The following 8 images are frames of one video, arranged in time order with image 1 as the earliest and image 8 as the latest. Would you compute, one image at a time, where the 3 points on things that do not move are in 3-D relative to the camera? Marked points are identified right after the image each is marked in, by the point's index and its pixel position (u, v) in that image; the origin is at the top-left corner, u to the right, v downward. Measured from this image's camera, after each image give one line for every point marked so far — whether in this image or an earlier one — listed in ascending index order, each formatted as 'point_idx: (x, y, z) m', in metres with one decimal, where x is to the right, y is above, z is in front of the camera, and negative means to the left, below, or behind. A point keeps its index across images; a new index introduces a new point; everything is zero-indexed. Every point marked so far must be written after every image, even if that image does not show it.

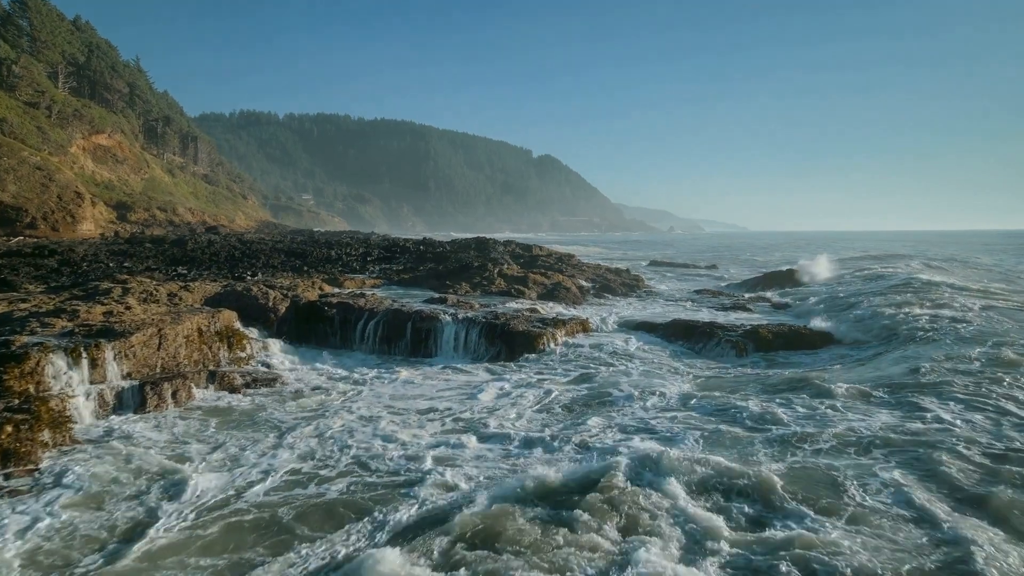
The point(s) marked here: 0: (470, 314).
0: (-1.2, -0.8, +15.1) m
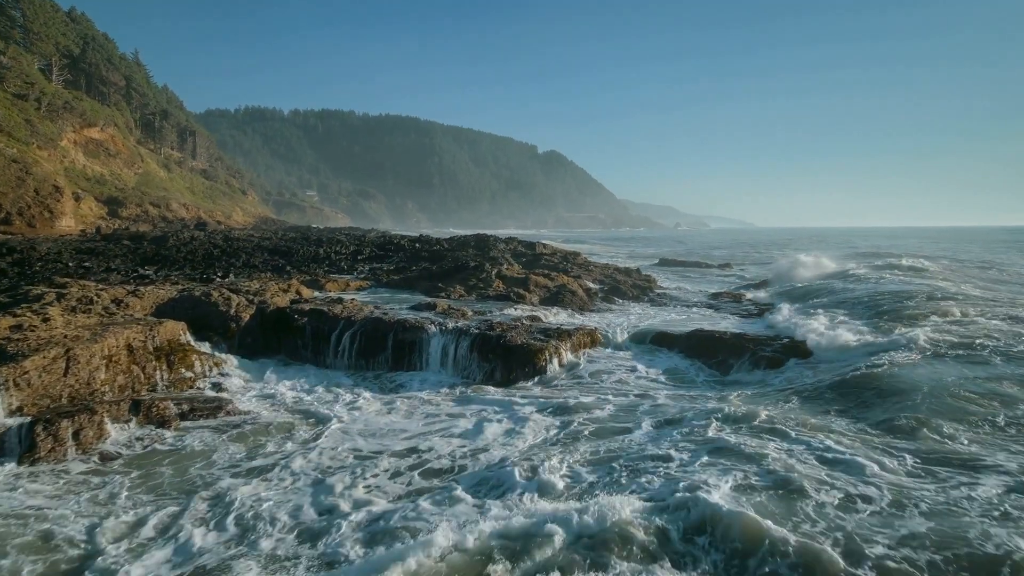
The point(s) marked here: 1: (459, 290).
0: (-1.3, -0.9, +13.2) m
1: (-1.8, -0.1, +17.6) m
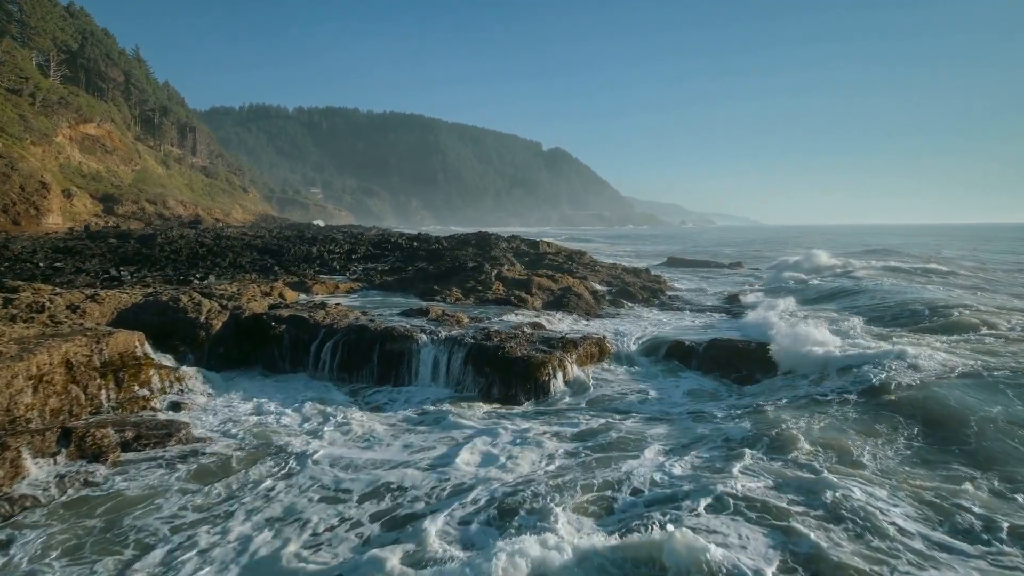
0: (-1.3, -1.0, +11.9) m
1: (-1.8, -0.2, +16.3) m
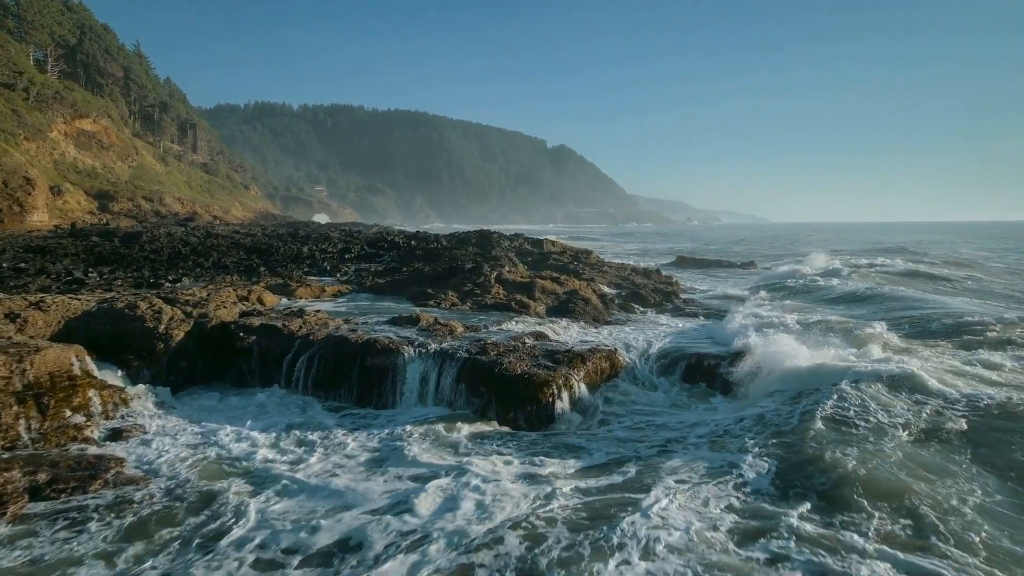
0: (-1.3, -1.1, +10.5) m
1: (-1.8, -0.3, +14.9) m
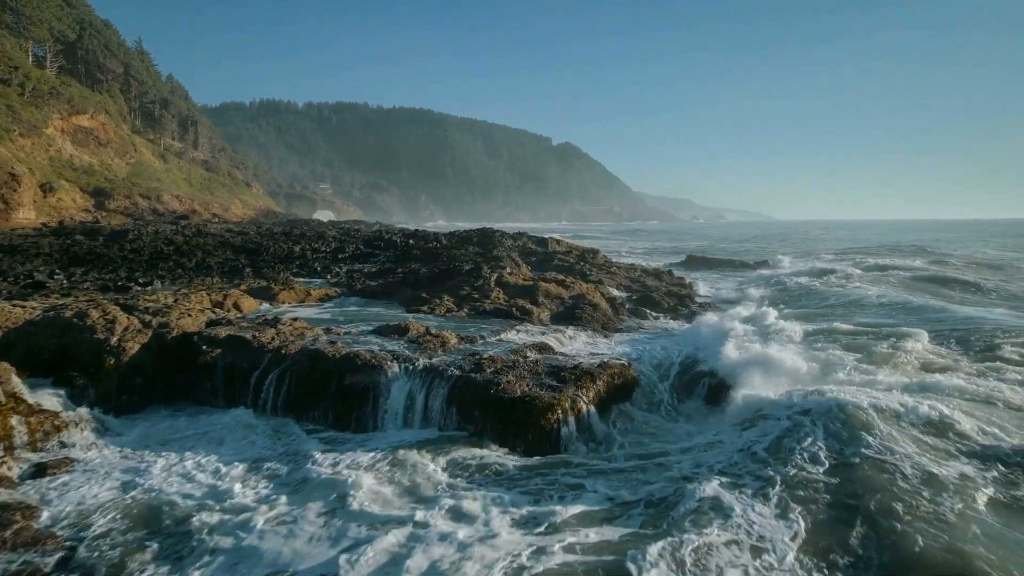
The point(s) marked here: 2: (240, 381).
0: (-1.3, -1.2, +9.3) m
1: (-1.7, -0.4, +13.6) m
2: (-4.7, -1.6, +9.0) m
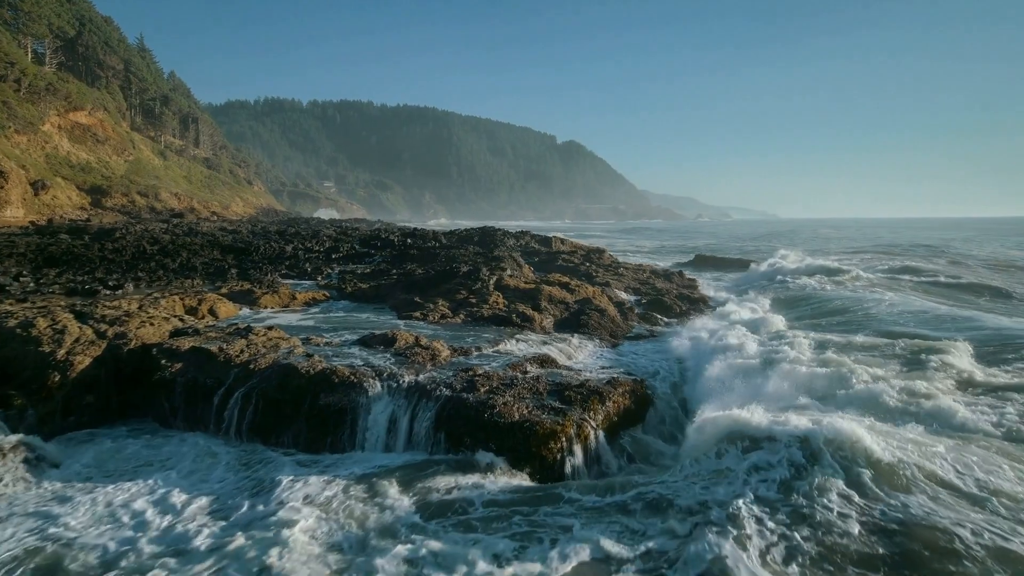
0: (-1.4, -1.4, +8.2) m
1: (-1.7, -0.5, +12.6) m
2: (-4.8, -1.7, +8.0) m
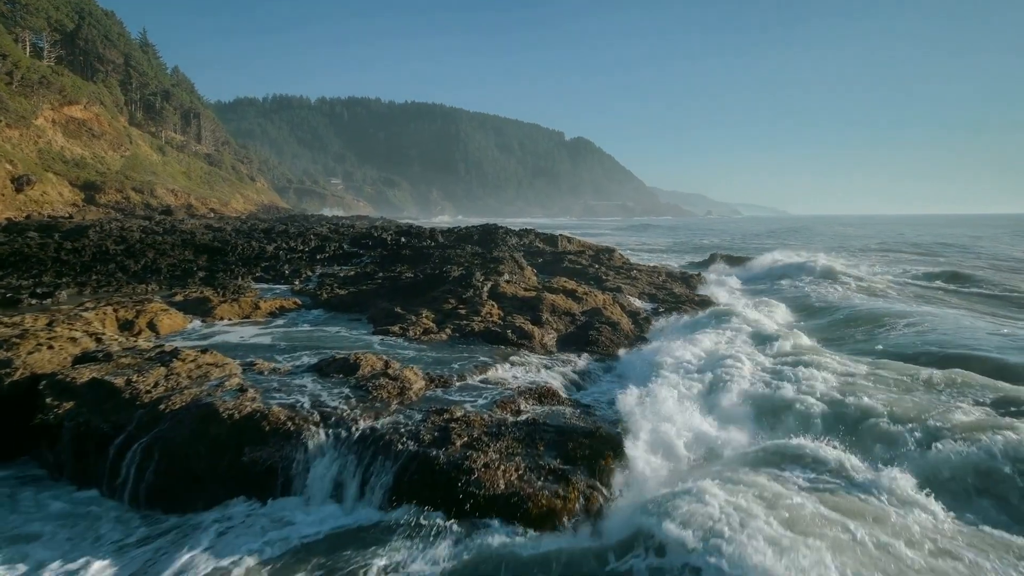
0: (-1.5, -1.6, +6.3) m
1: (-1.8, -0.7, +10.7) m
2: (-4.9, -1.9, +6.1) m
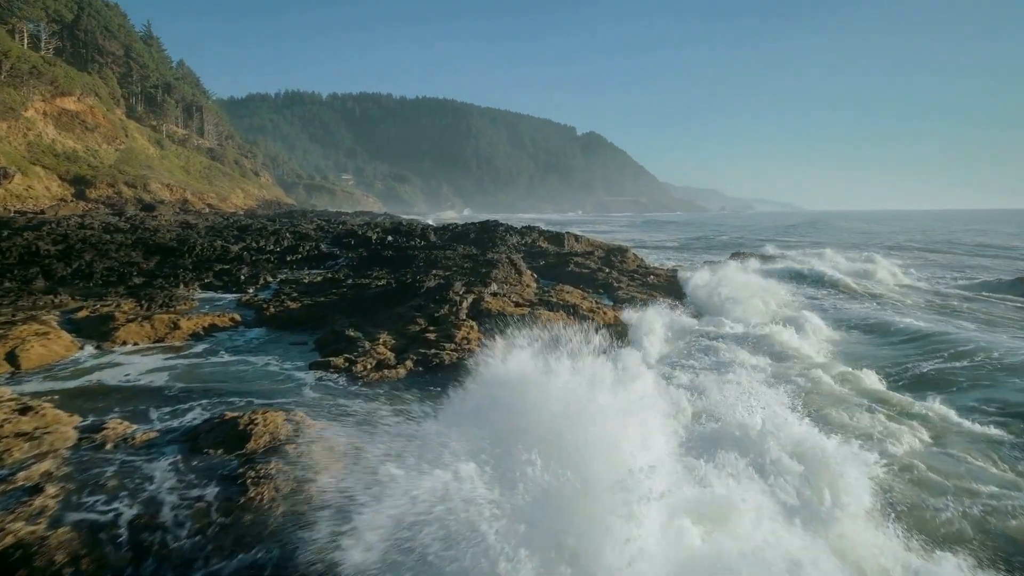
0: (-1.9, -1.9, +3.8) m
1: (-2.1, -1.0, +8.1) m
2: (-5.3, -2.2, +3.6) m
